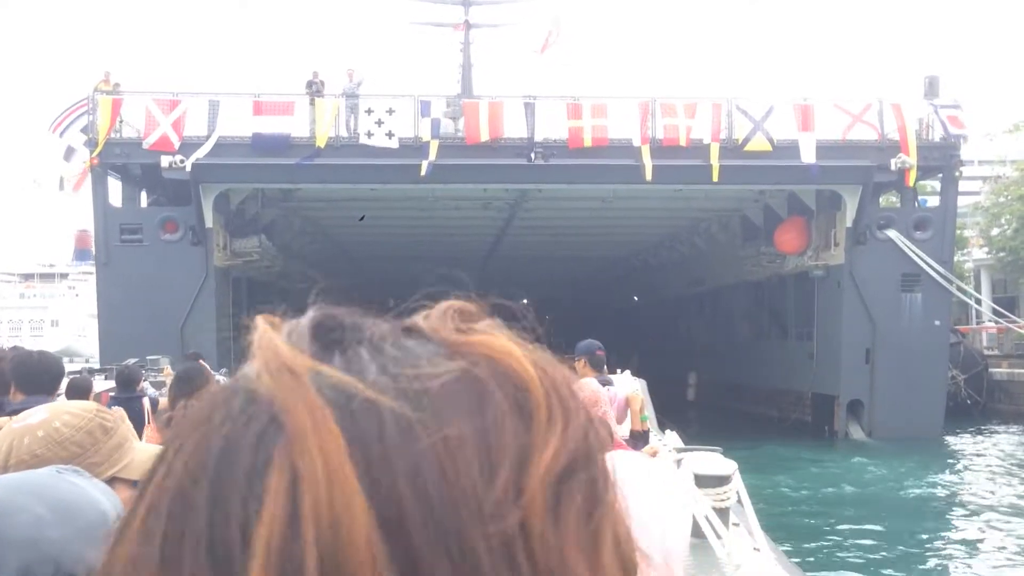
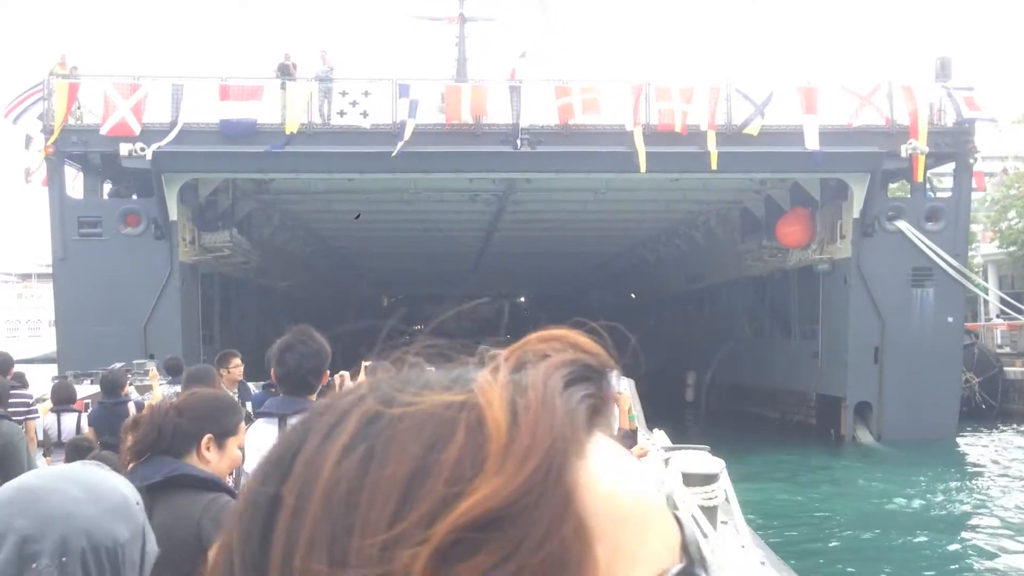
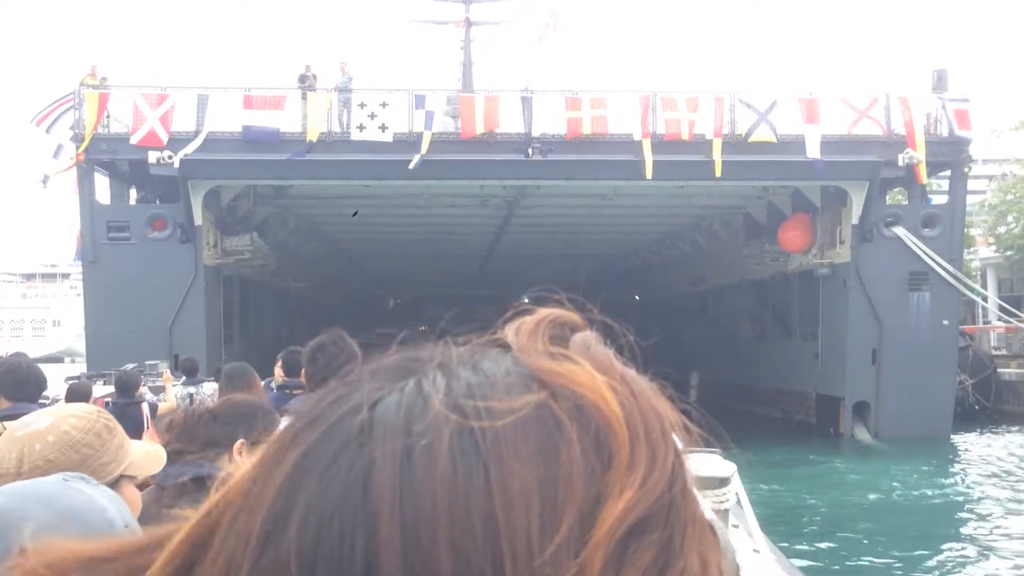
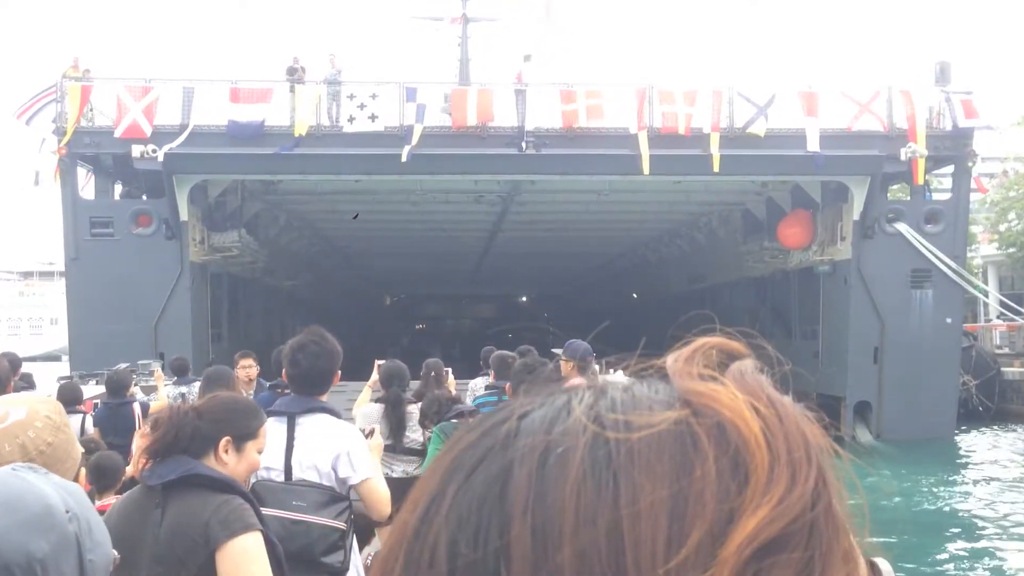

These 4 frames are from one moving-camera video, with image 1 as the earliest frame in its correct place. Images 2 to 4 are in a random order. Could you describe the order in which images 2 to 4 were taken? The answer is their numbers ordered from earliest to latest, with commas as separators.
3, 4, 2
